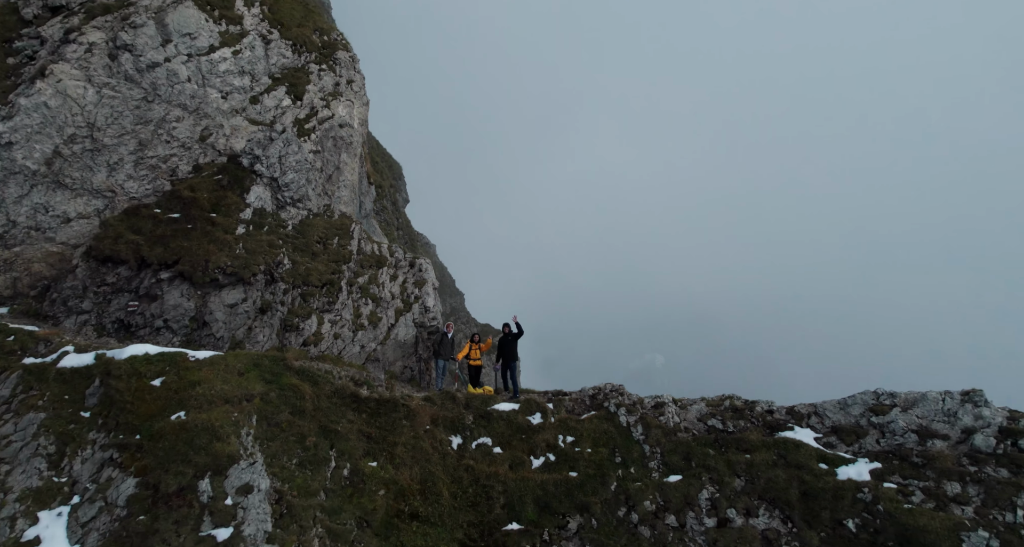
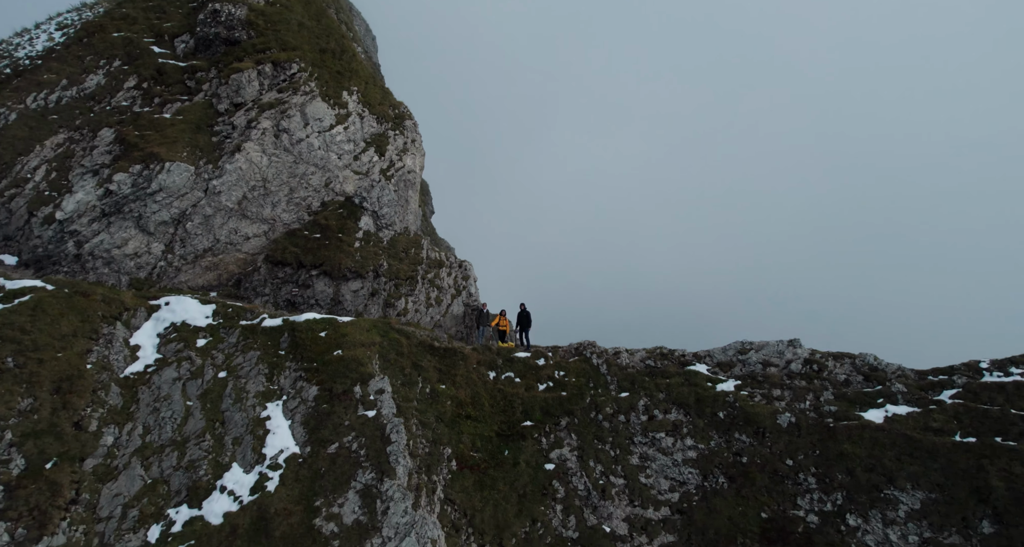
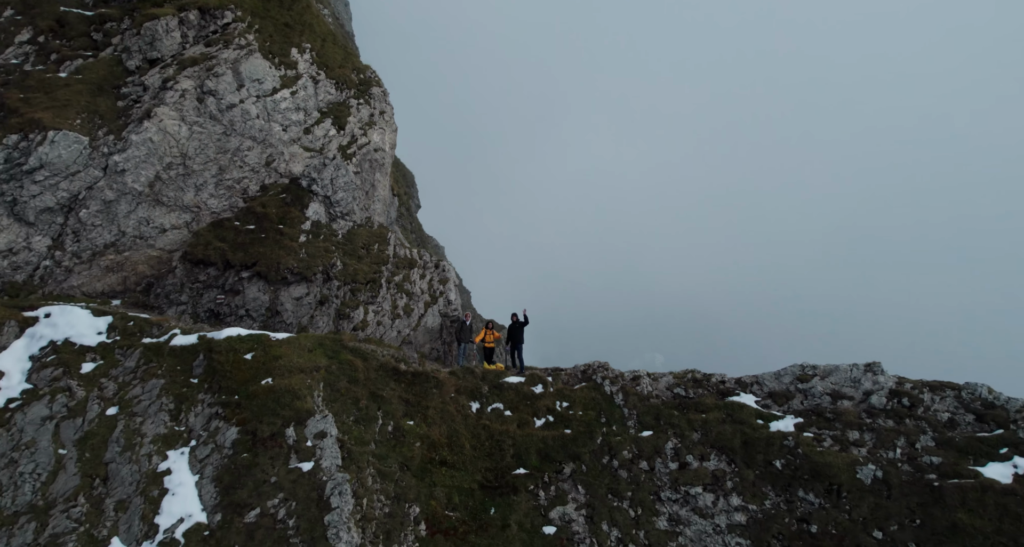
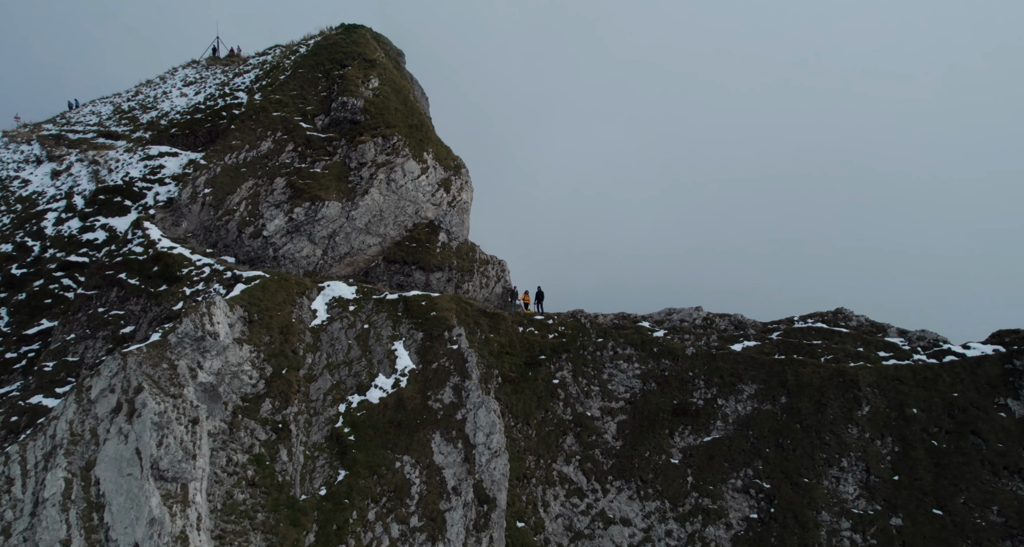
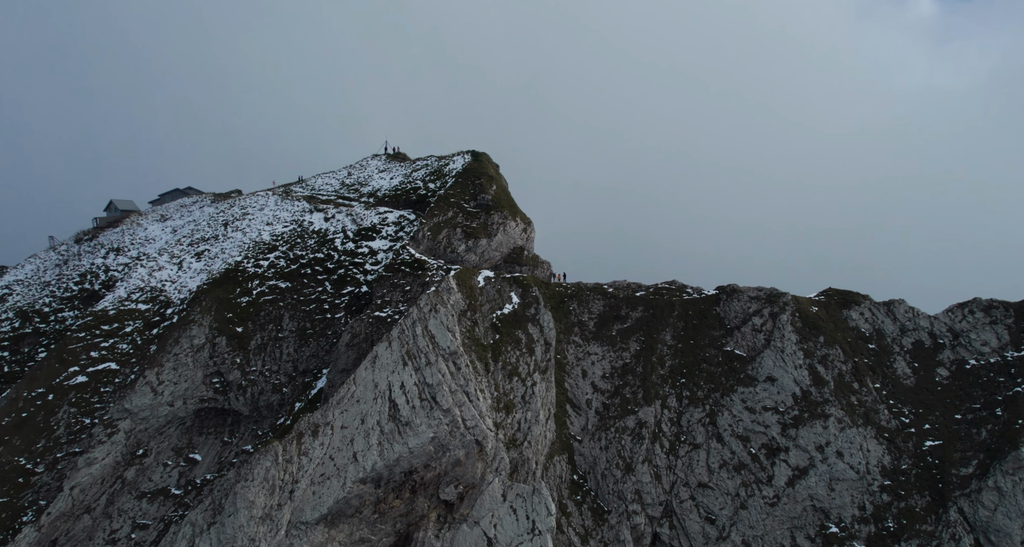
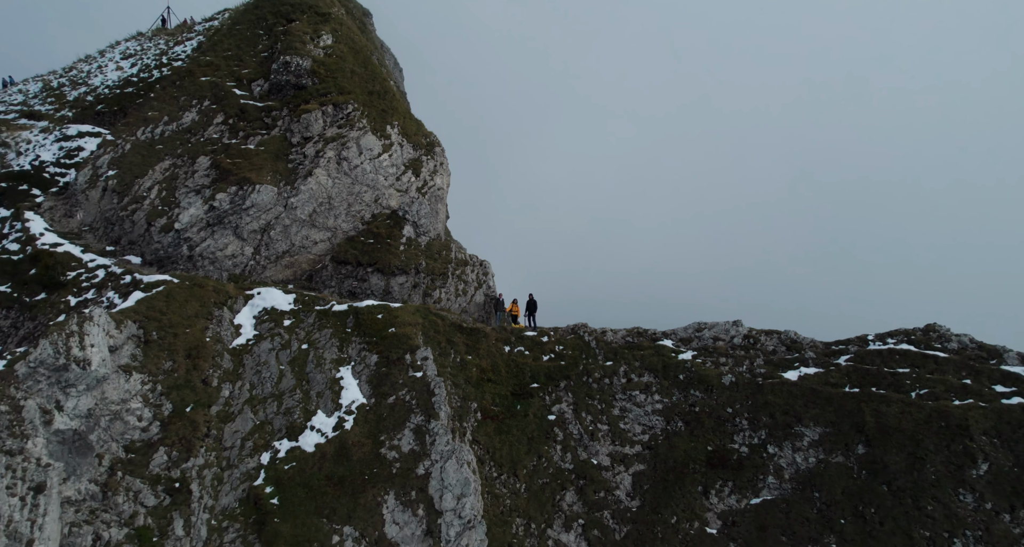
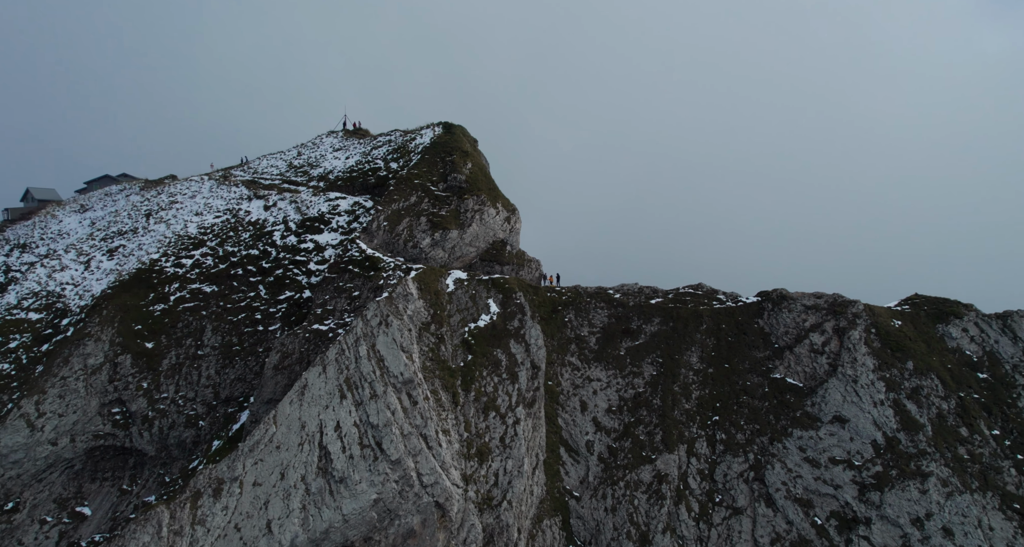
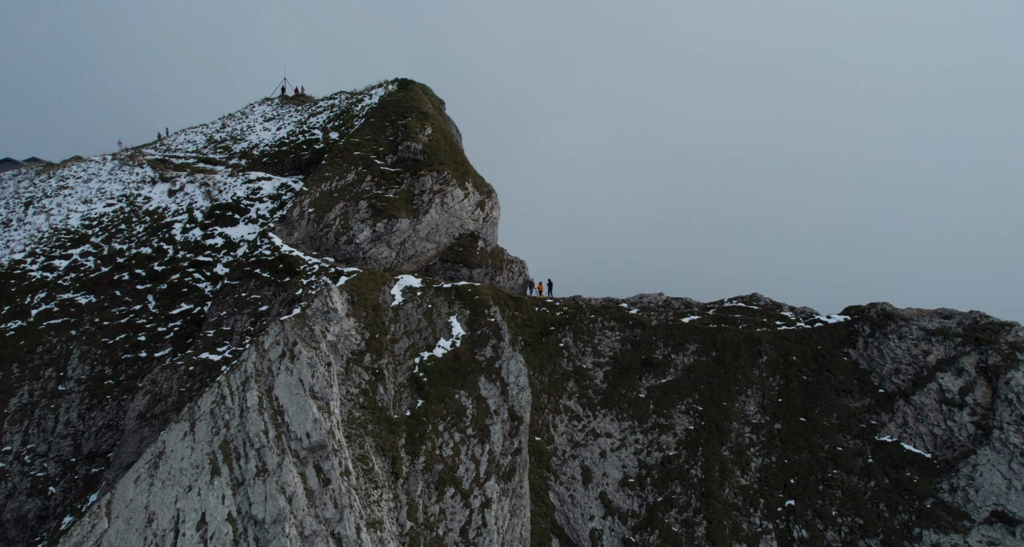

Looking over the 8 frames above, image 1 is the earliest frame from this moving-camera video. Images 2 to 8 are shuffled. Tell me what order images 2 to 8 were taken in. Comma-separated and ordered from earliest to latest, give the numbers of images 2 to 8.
3, 2, 6, 4, 8, 7, 5
